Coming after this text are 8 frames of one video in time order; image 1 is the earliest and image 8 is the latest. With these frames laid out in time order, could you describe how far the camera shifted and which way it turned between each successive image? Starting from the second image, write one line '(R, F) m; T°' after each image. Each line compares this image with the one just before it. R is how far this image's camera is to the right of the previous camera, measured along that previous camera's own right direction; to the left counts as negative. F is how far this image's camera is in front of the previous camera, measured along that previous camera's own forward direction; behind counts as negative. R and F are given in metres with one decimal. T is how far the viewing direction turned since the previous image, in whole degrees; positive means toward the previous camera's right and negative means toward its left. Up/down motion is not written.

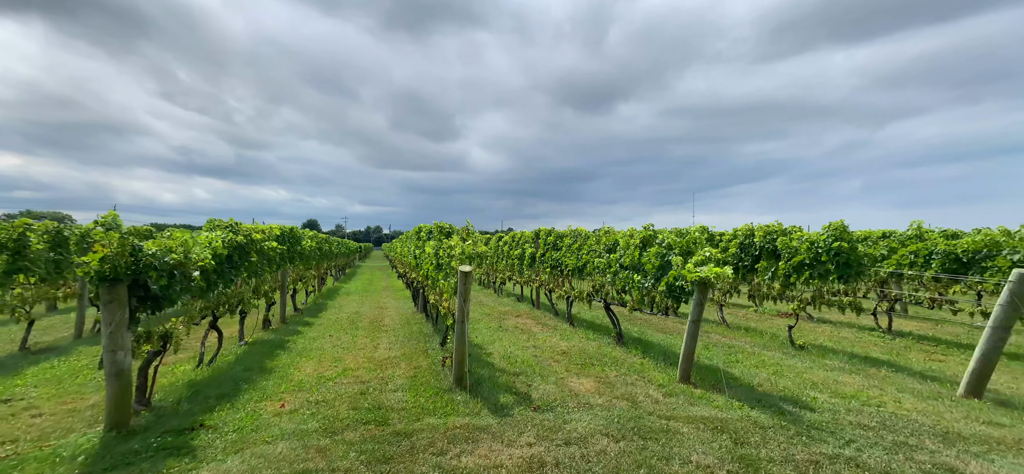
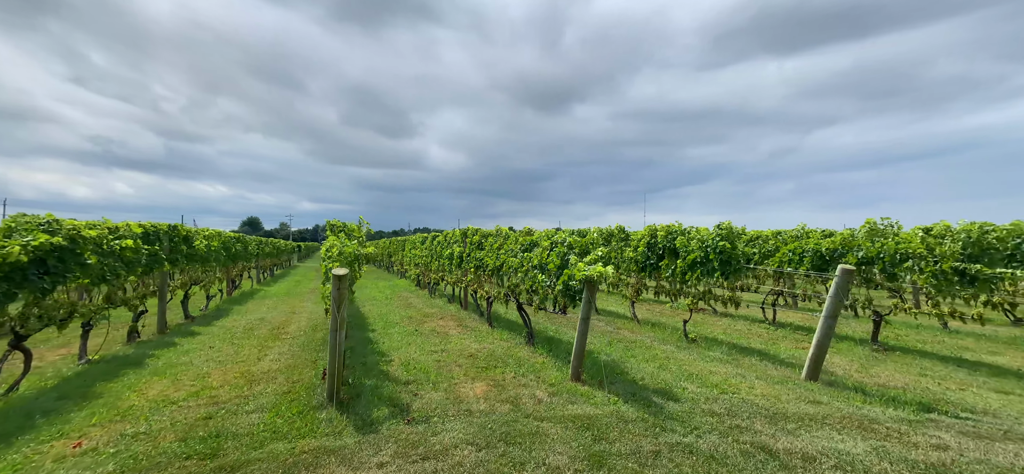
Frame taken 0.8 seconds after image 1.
(+0.2, -0.3) m; +10°
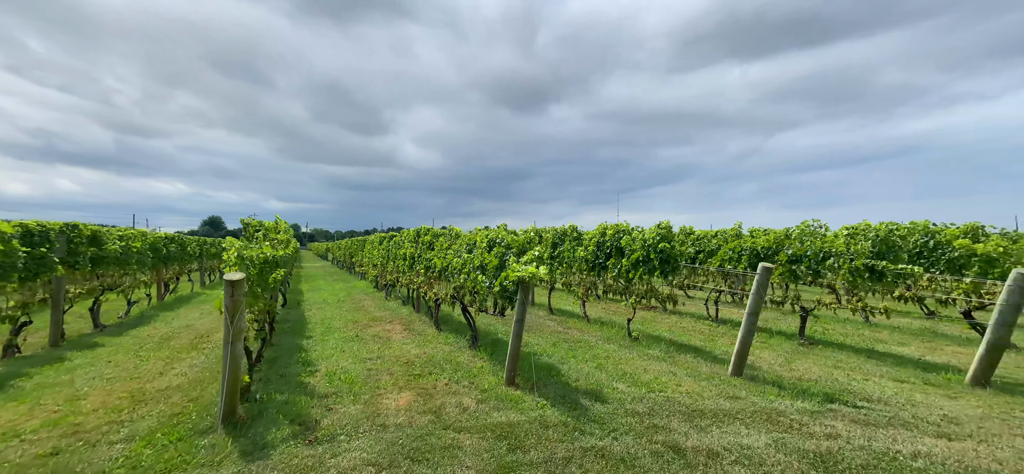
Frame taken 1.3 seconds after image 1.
(+0.3, 0.0) m; +6°
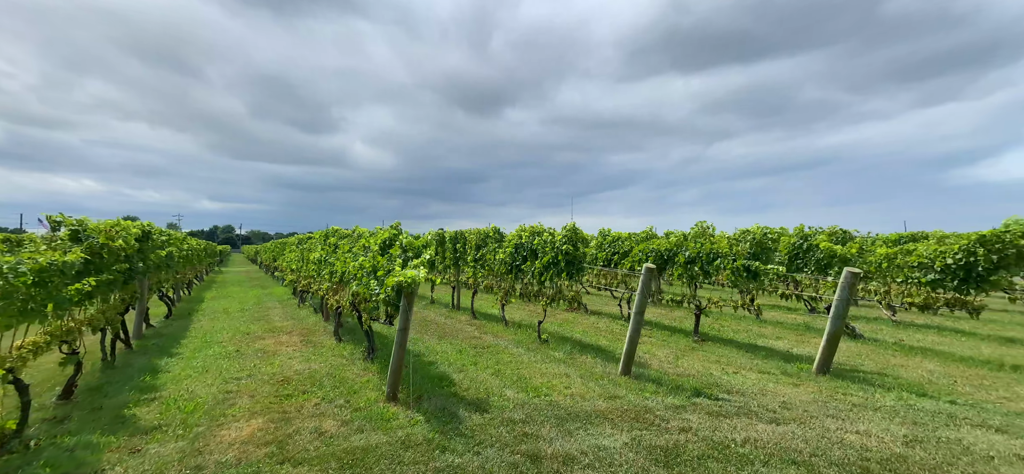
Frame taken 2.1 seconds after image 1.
(+0.5, 0.0) m; +10°
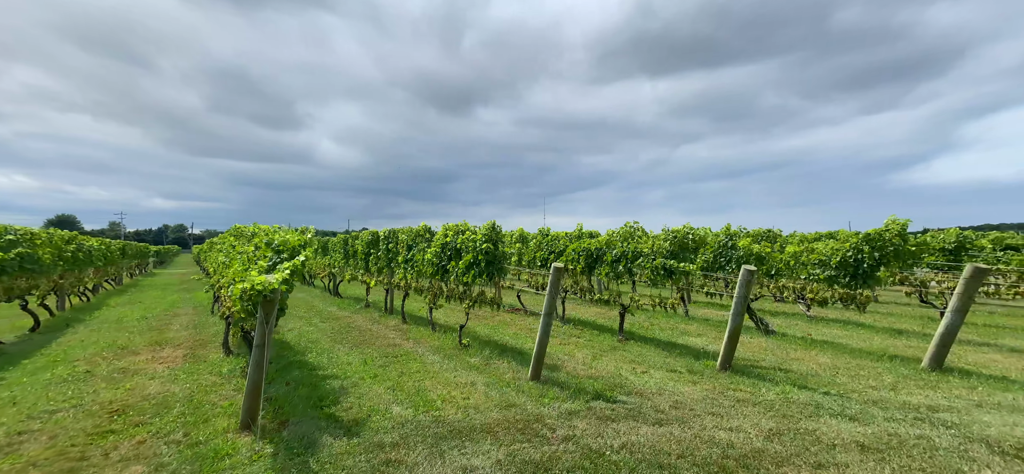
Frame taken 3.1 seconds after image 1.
(+0.7, +0.1) m; +7°
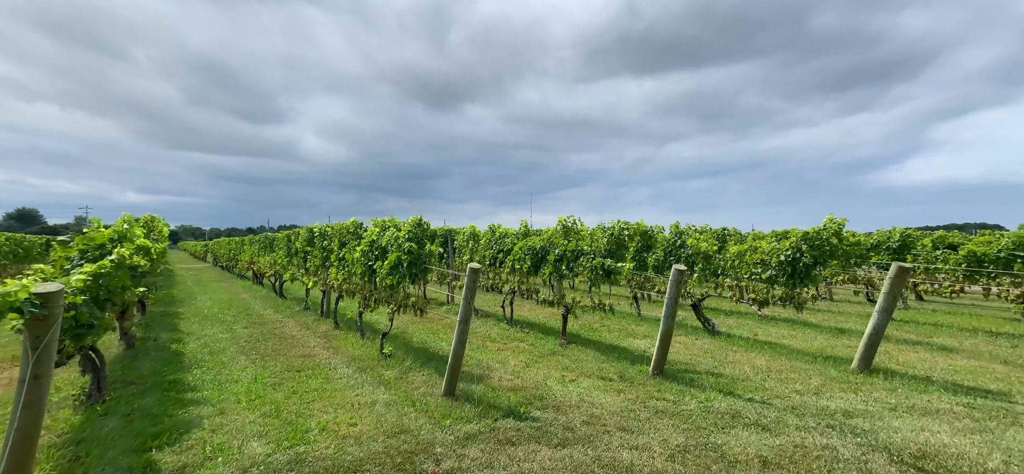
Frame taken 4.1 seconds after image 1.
(+0.8, +0.4) m; +4°
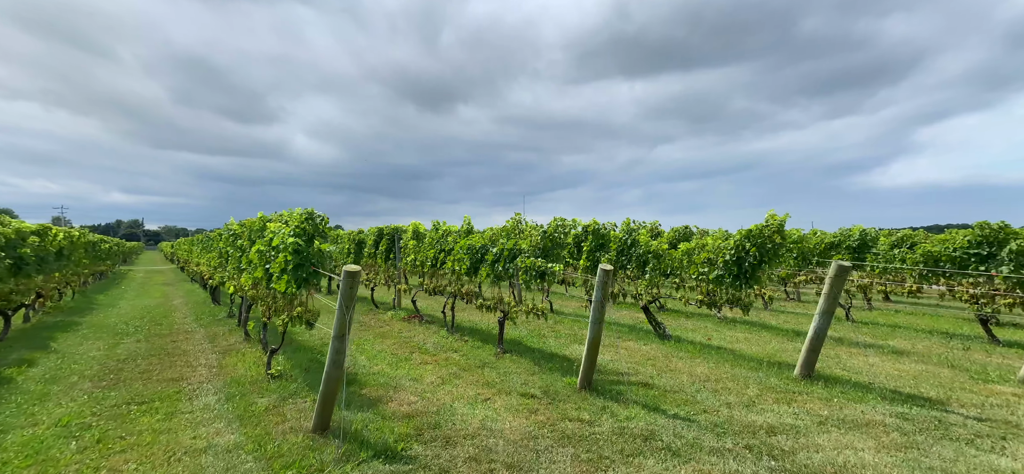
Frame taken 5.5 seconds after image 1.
(+1.1, +0.8) m; +3°
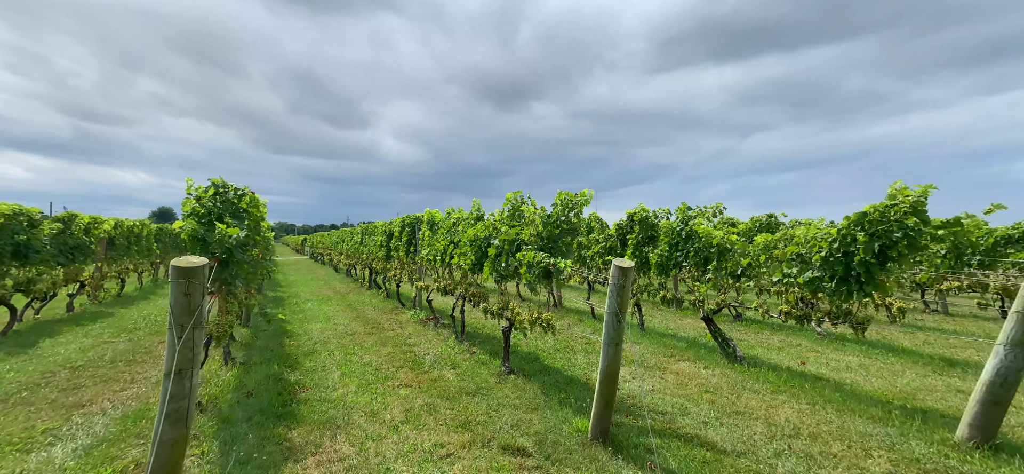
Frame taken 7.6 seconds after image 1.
(+1.0, +2.2) m; -9°
